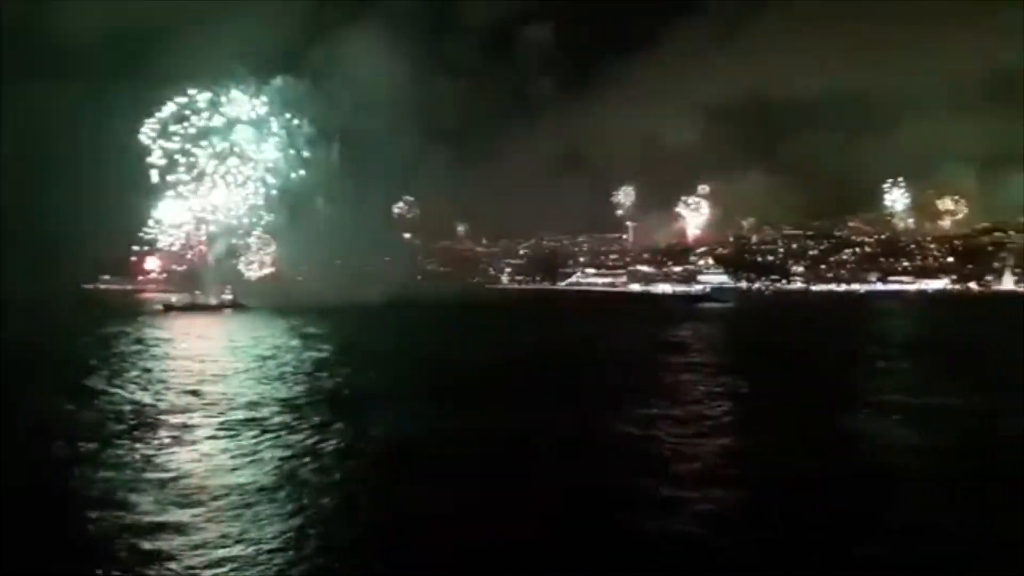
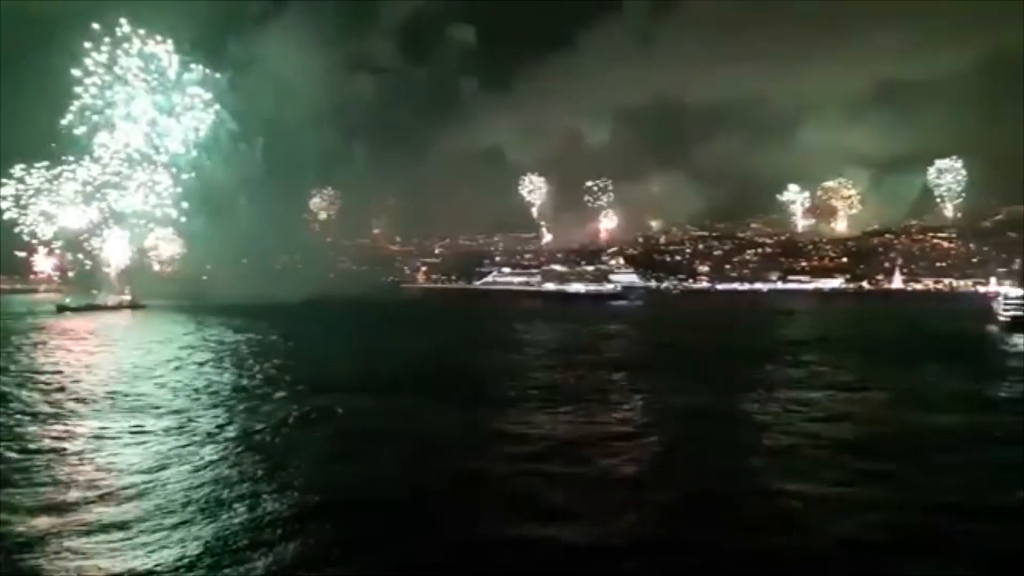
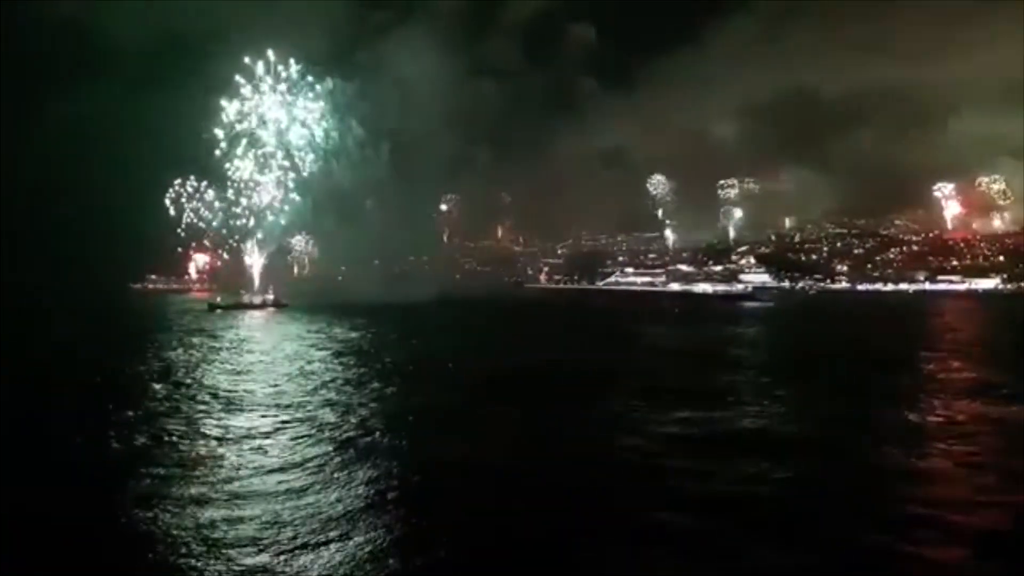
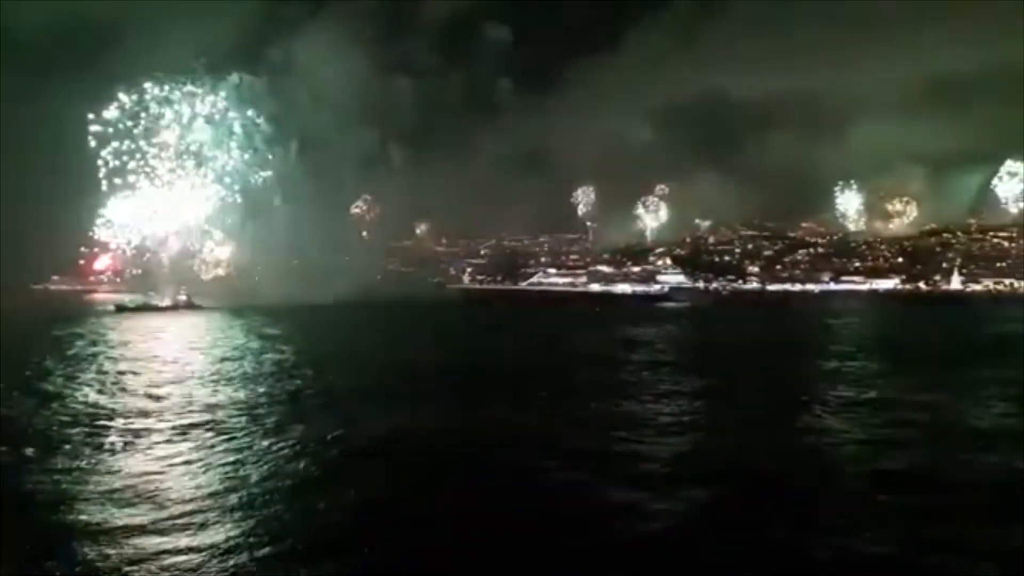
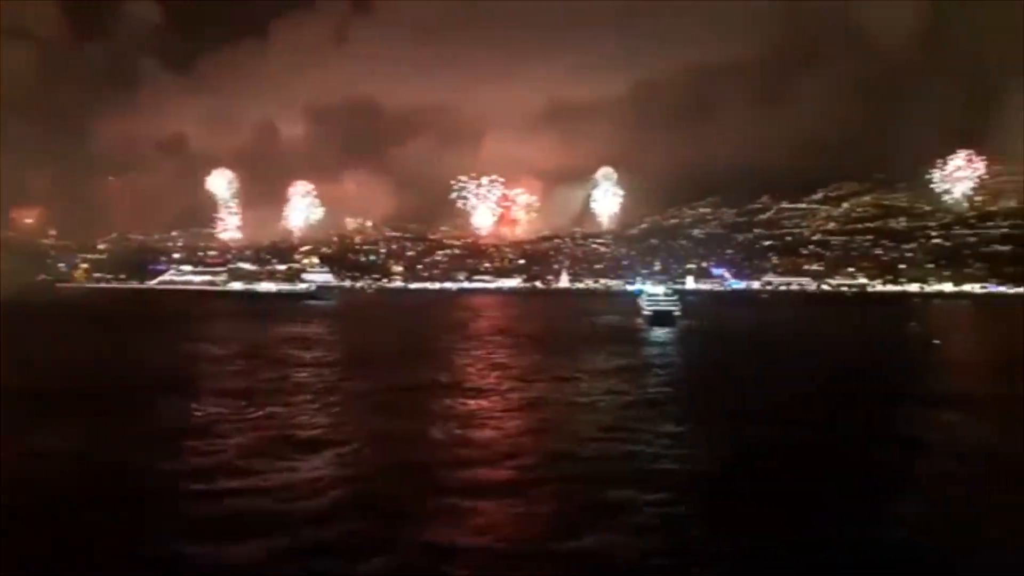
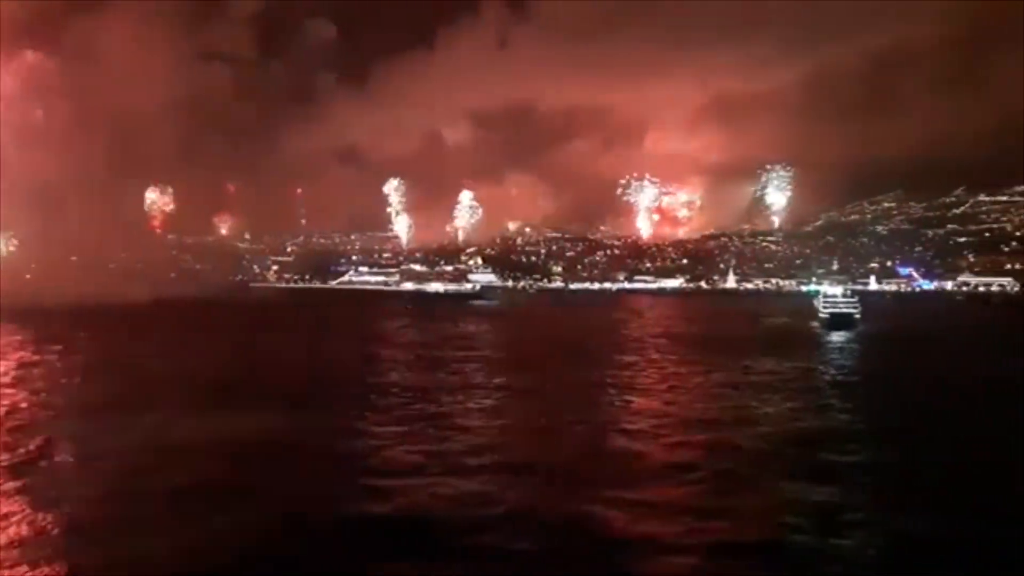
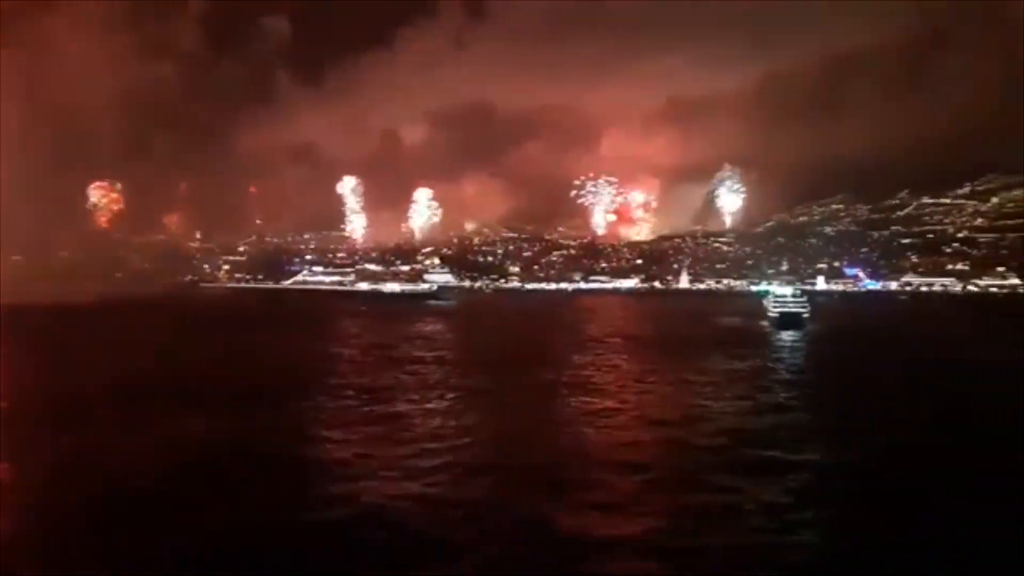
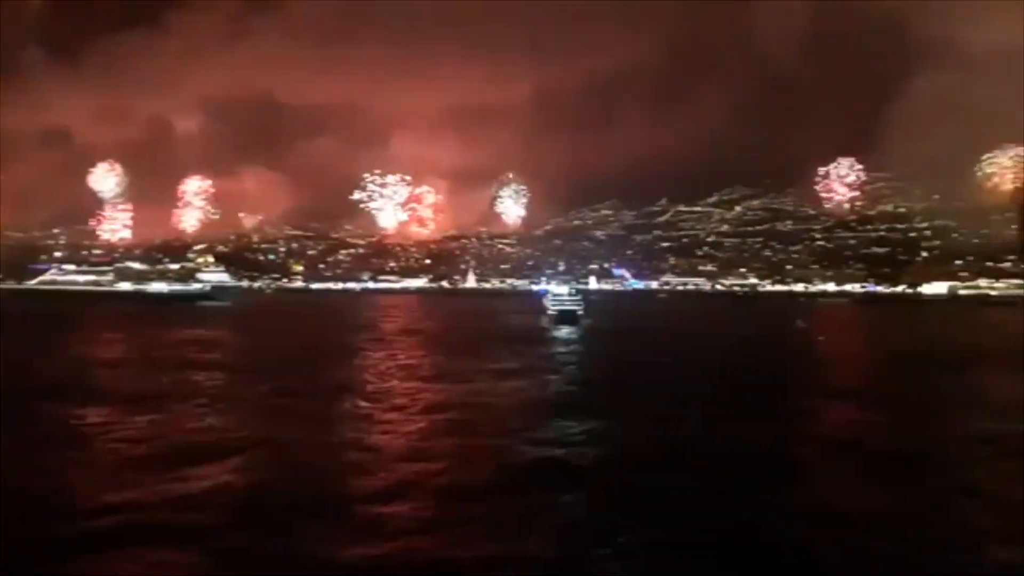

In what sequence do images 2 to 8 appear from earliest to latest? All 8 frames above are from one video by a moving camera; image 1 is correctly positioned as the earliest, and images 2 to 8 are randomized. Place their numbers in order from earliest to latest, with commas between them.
4, 3, 2, 6, 7, 5, 8
